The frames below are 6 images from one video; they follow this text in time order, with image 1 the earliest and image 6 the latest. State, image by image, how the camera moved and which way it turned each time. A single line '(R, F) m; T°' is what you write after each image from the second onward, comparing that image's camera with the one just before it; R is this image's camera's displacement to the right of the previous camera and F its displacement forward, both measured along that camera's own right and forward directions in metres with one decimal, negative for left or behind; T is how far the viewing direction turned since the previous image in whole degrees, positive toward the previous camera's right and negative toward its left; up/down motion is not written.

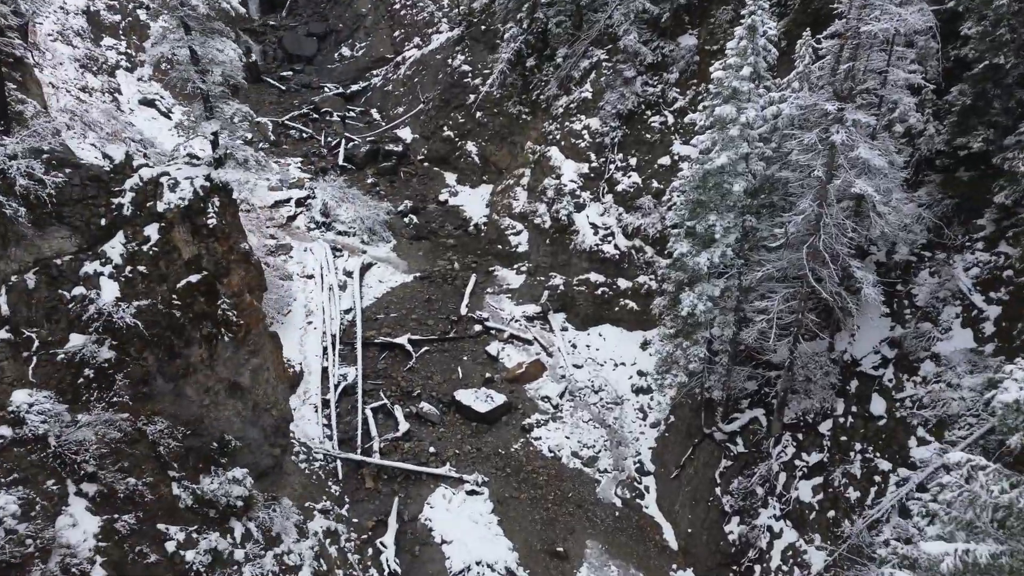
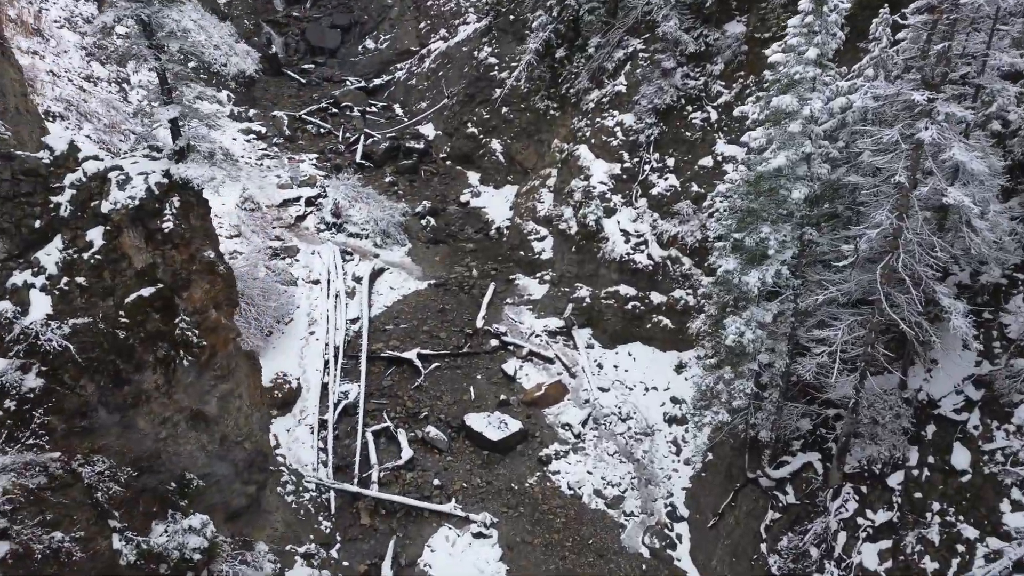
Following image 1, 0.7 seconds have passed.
(+0.2, +1.2) m; -3°
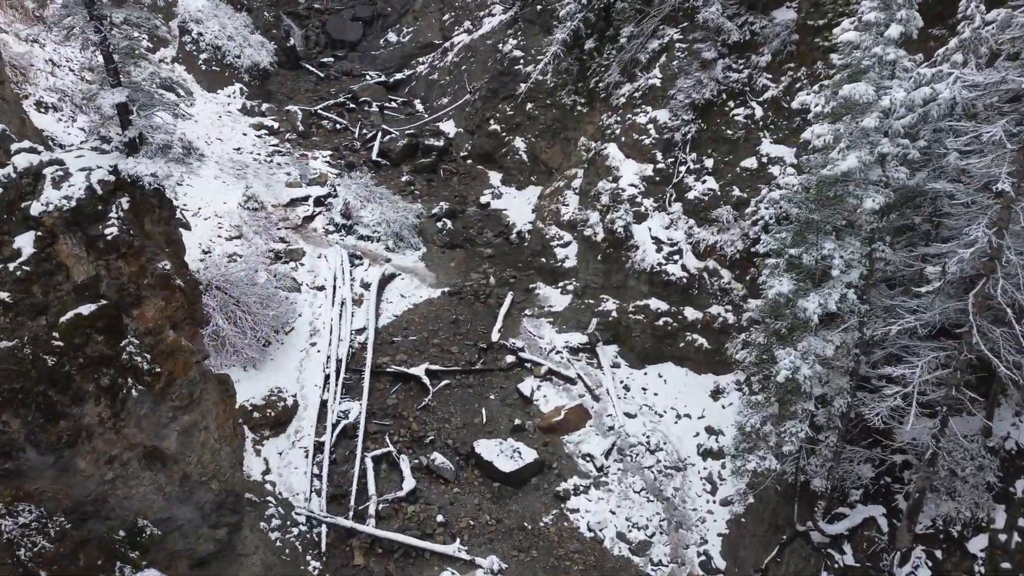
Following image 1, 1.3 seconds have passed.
(+0.1, +1.0) m; -2°
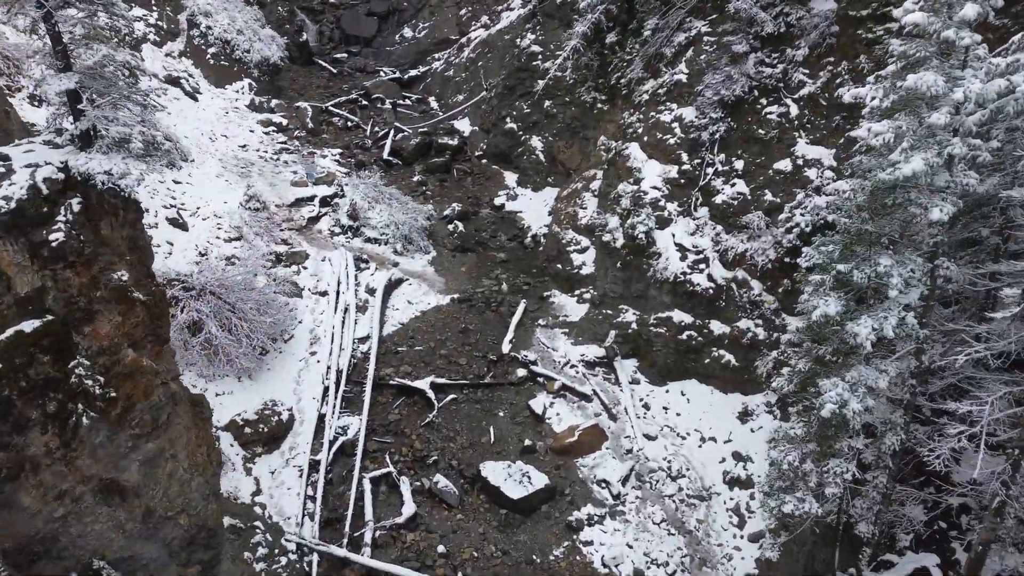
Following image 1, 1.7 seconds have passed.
(+0.1, +0.7) m; -2°
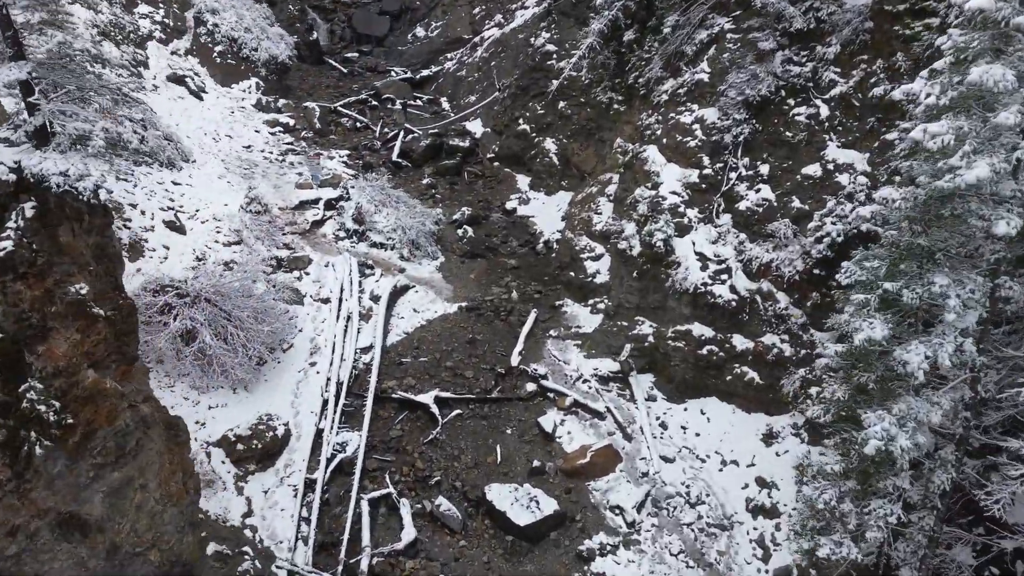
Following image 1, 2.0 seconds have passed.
(+0.1, +0.5) m; -1°
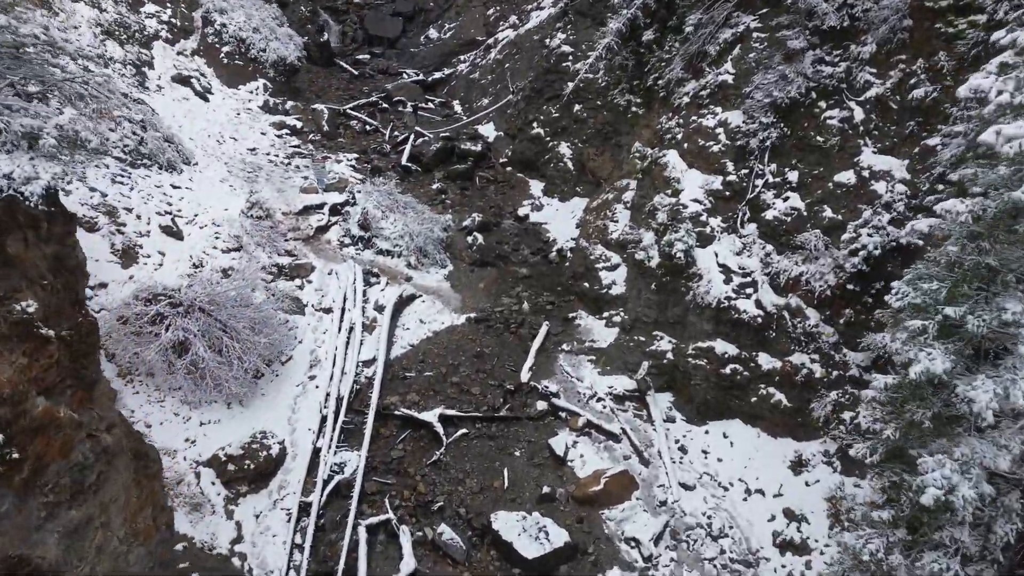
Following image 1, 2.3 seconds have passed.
(0.0, +0.5) m; -1°
